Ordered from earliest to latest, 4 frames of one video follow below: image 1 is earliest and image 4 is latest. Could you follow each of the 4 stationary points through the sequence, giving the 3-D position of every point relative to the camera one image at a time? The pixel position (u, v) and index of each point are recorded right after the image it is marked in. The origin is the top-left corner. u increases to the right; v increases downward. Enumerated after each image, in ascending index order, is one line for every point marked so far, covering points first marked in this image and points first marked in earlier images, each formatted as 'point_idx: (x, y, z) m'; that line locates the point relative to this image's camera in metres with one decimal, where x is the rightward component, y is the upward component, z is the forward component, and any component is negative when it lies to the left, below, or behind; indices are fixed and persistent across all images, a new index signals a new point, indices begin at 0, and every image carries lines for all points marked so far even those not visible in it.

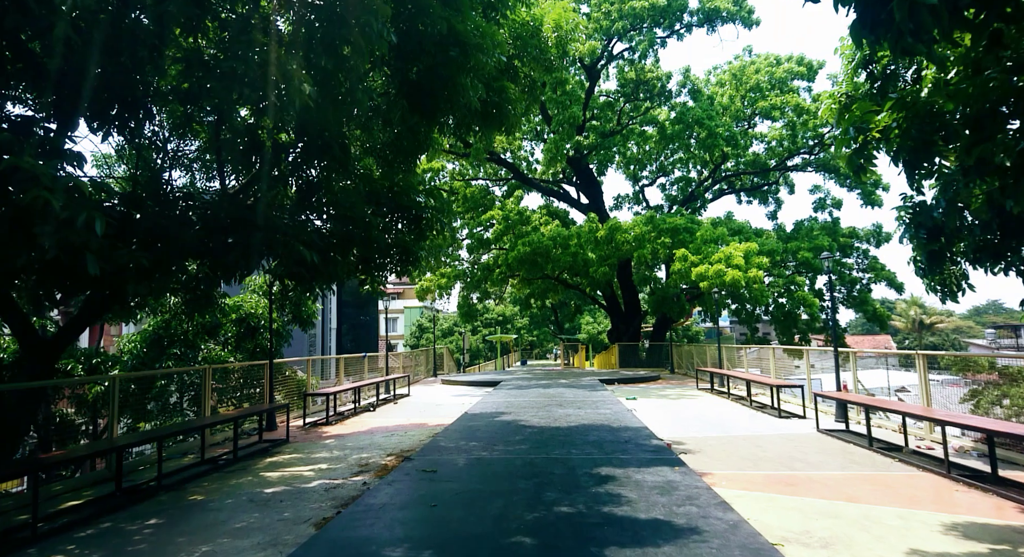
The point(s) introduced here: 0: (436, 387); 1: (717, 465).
0: (-2.2, -3.2, +18.5) m
1: (+2.2, -2.0, +6.9) m
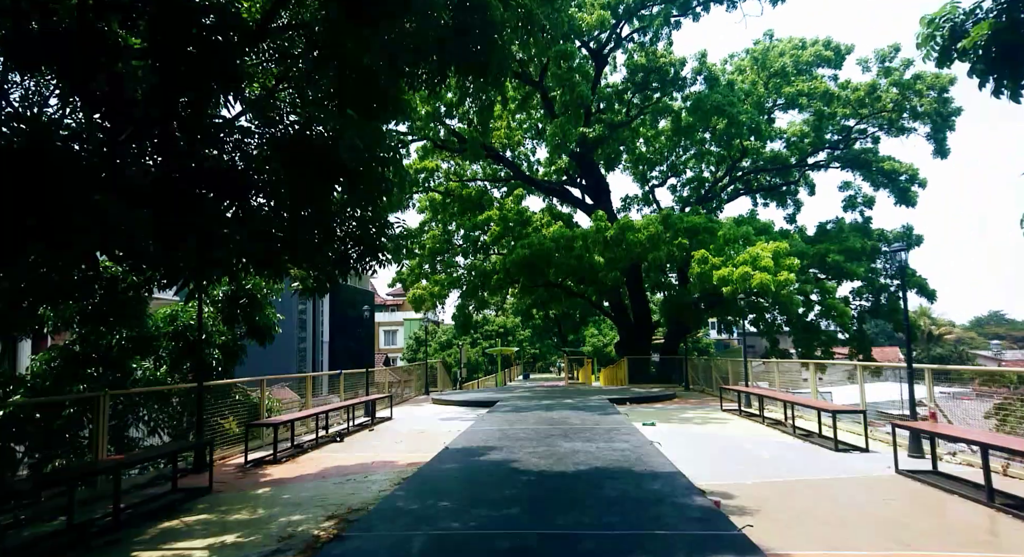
0: (-2.3, -3.3, +16.4) m
1: (+2.1, -2.0, +4.8) m
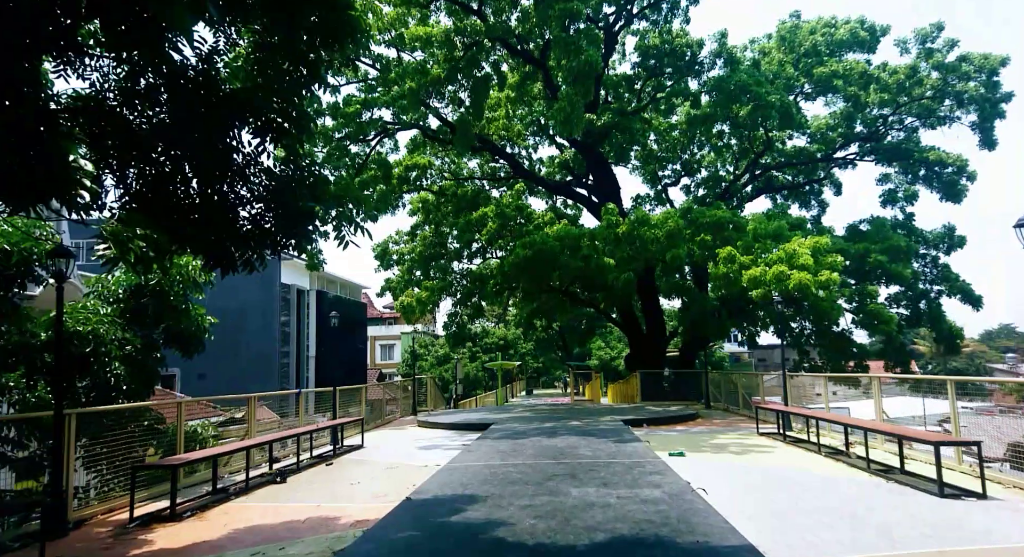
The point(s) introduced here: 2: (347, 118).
0: (-2.3, -3.4, +14.3) m
1: (+2.0, -1.8, +2.7) m
2: (-4.5, +4.4, +17.6) m
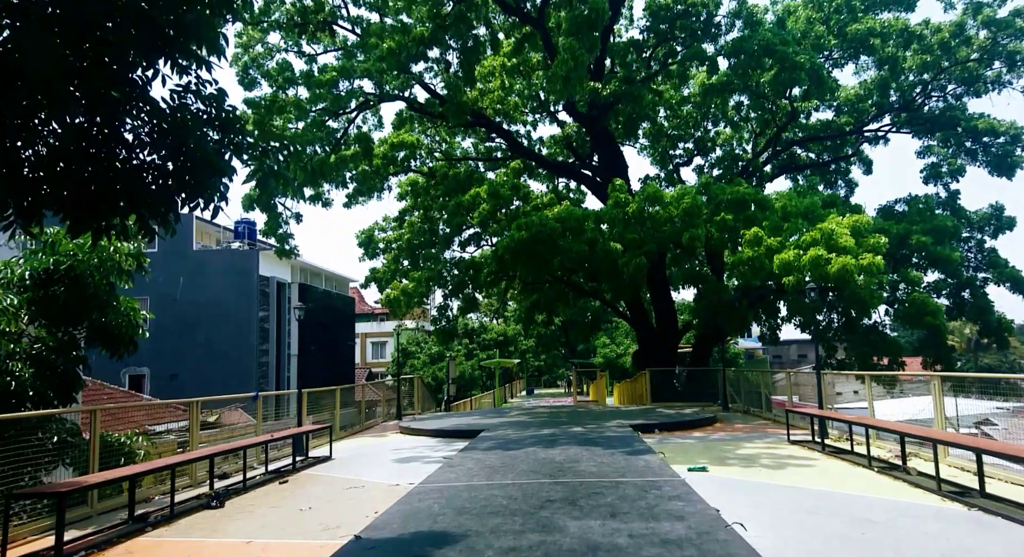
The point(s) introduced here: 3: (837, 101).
0: (-2.4, -3.2, +12.5) m
1: (+1.8, -1.5, +0.9) m
2: (-4.7, +4.7, +15.8) m
3: (+9.1, +5.0, +17.9) m
